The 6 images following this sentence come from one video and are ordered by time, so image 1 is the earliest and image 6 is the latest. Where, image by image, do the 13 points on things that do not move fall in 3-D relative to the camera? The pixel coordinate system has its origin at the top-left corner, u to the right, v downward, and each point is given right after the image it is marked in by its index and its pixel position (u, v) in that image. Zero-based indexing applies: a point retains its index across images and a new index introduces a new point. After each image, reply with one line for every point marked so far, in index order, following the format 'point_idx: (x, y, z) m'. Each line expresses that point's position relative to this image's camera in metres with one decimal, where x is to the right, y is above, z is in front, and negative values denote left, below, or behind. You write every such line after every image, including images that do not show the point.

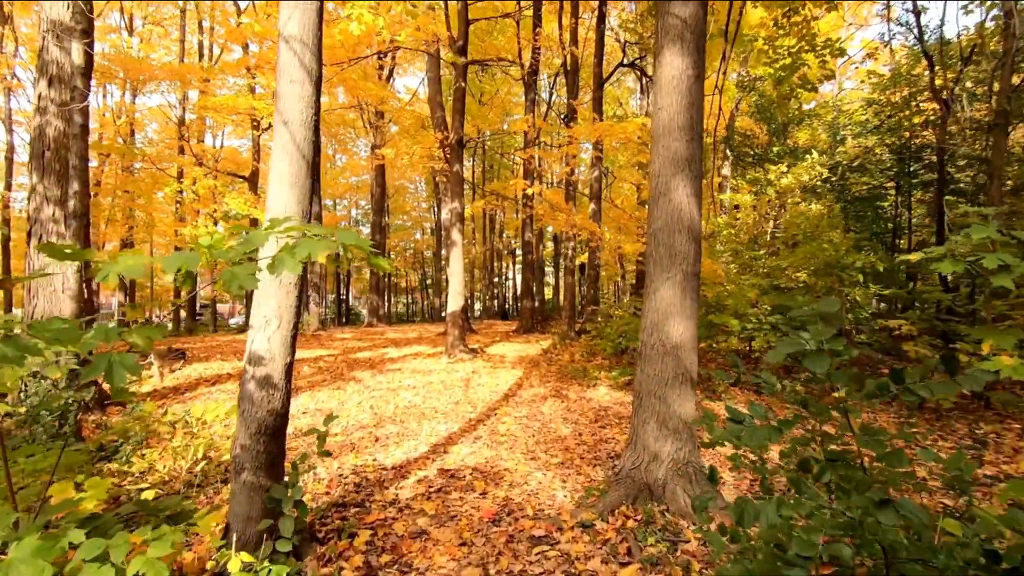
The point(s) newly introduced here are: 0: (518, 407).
0: (+0.1, -1.7, +6.5) m
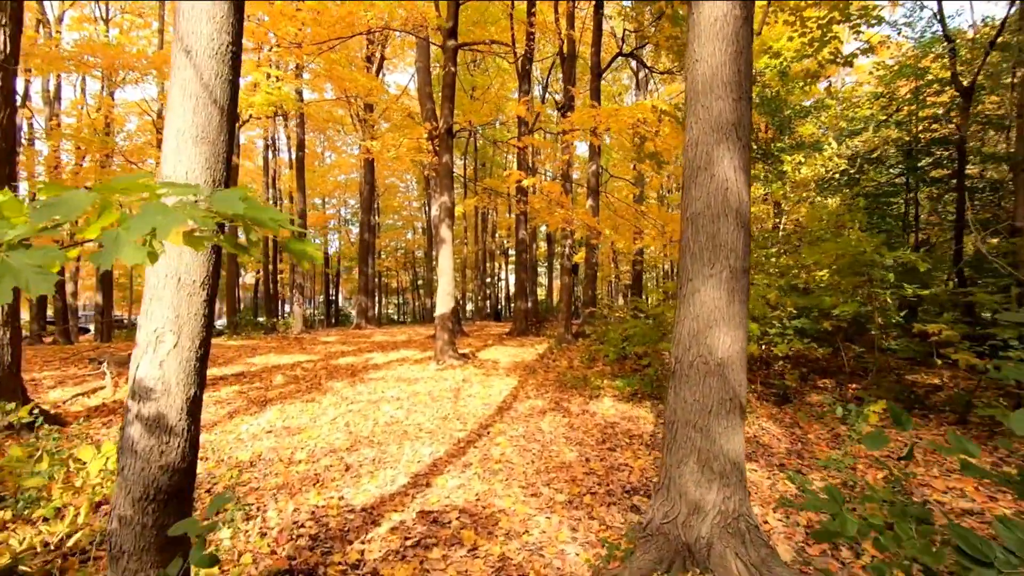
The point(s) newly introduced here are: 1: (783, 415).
0: (0.0, -1.7, +5.8) m
1: (+3.5, -1.7, +5.9) m
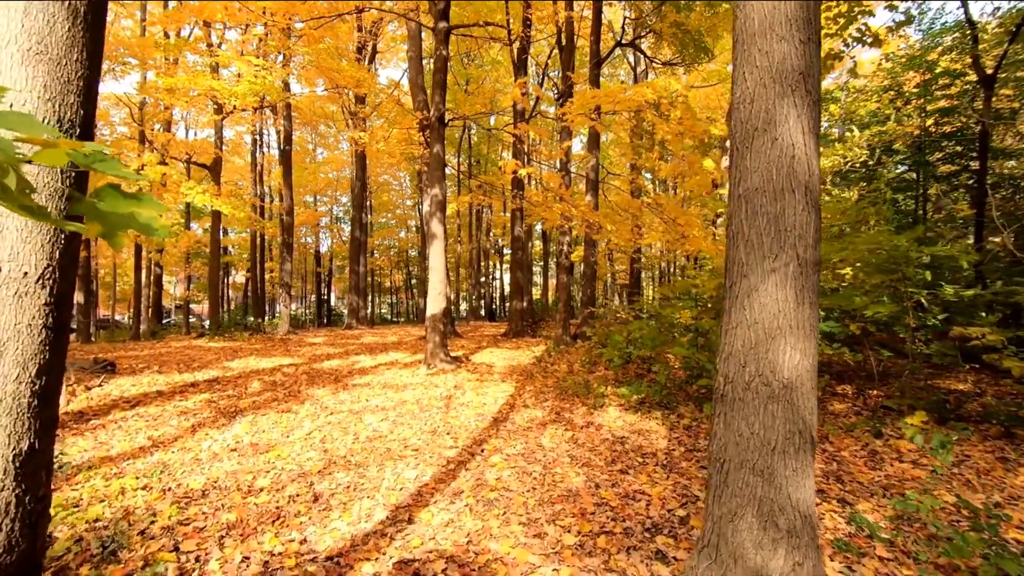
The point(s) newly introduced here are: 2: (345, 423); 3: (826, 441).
0: (0.0, -1.7, +5.2) m
1: (+3.5, -1.6, +5.4) m
2: (-2.1, -1.7, +5.9) m
3: (+3.4, -1.7, +5.0) m
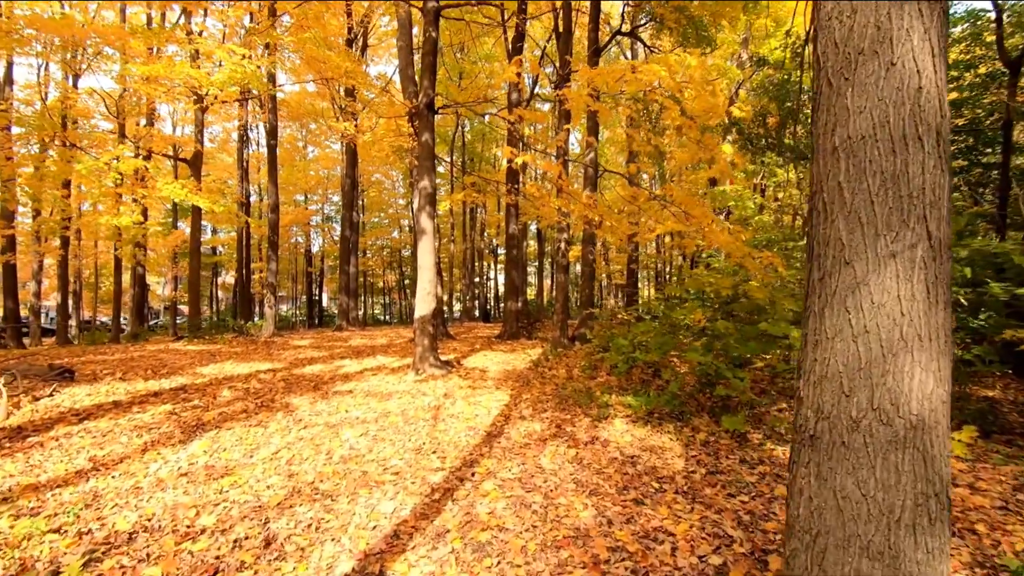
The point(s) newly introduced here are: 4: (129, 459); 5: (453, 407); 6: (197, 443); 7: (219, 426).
0: (-0.1, -1.7, +4.5) m
1: (+3.4, -1.6, +4.8) m
2: (-2.2, -1.7, +5.2) m
3: (+3.4, -1.6, +4.4) m
4: (-3.9, -1.7, +4.7) m
5: (-0.8, -1.6, +6.3) m
6: (-3.5, -1.7, +5.1) m
7: (-3.7, -1.7, +5.7) m
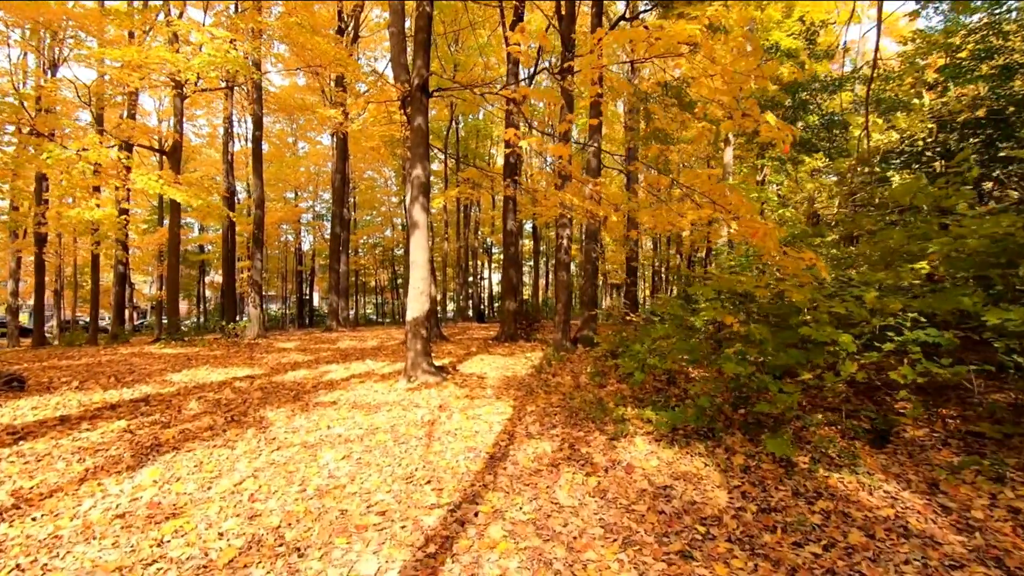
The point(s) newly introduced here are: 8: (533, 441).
0: (0.0, -1.7, +3.8) m
1: (+3.5, -1.6, +4.1) m
2: (-2.1, -1.7, +4.5) m
3: (+3.5, -1.6, +3.7) m
4: (-3.8, -1.7, +3.9) m
5: (-0.8, -1.6, +5.5) m
6: (-3.5, -1.7, +4.4) m
7: (-3.6, -1.7, +4.9) m
8: (+0.2, -1.6, +4.9) m
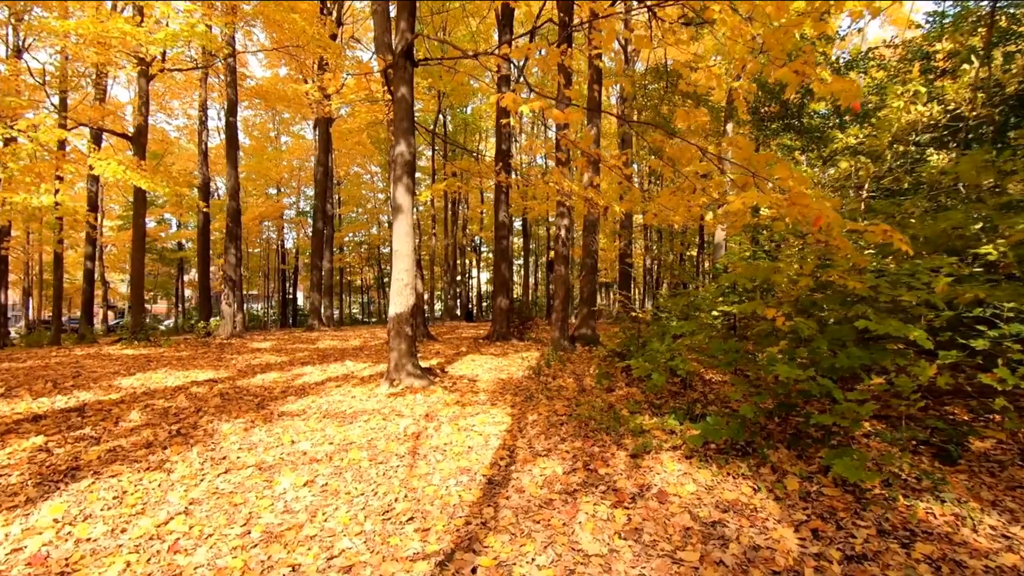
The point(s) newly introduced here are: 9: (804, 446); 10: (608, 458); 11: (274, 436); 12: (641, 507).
0: (+0.1, -1.5, +2.9) m
1: (+3.5, -1.5, +3.3) m
2: (-2.1, -1.6, +3.6) m
3: (+3.5, -1.5, +3.0) m
4: (-3.8, -1.6, +2.9) m
5: (-0.8, -1.5, +4.7) m
6: (-3.4, -1.6, +3.4) m
7: (-3.6, -1.6, +4.0) m
8: (+0.2, -1.5, +4.0) m
9: (+2.6, -1.4, +4.0) m
10: (+0.8, -1.5, +4.1) m
11: (-2.5, -1.5, +4.8) m
12: (+0.9, -1.5, +3.2) m
